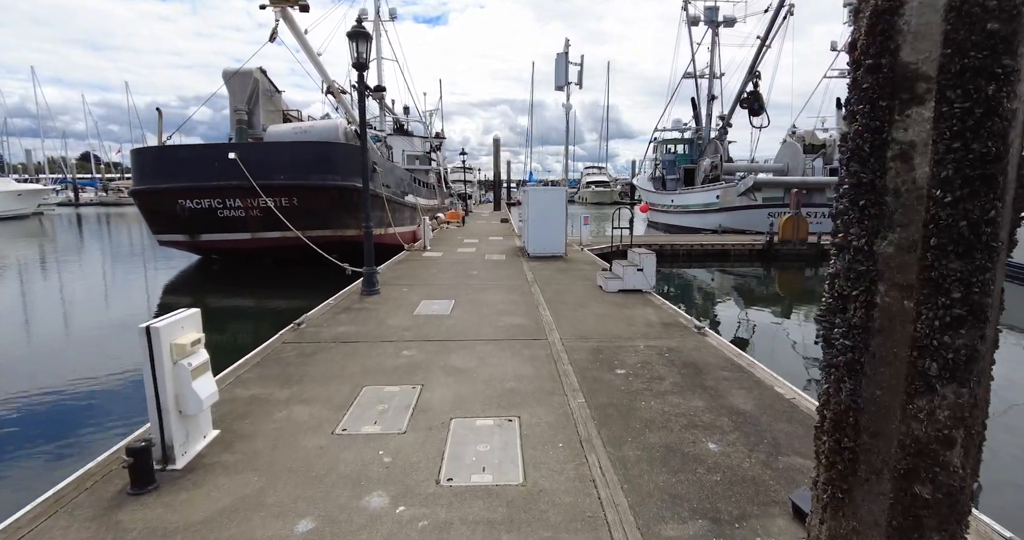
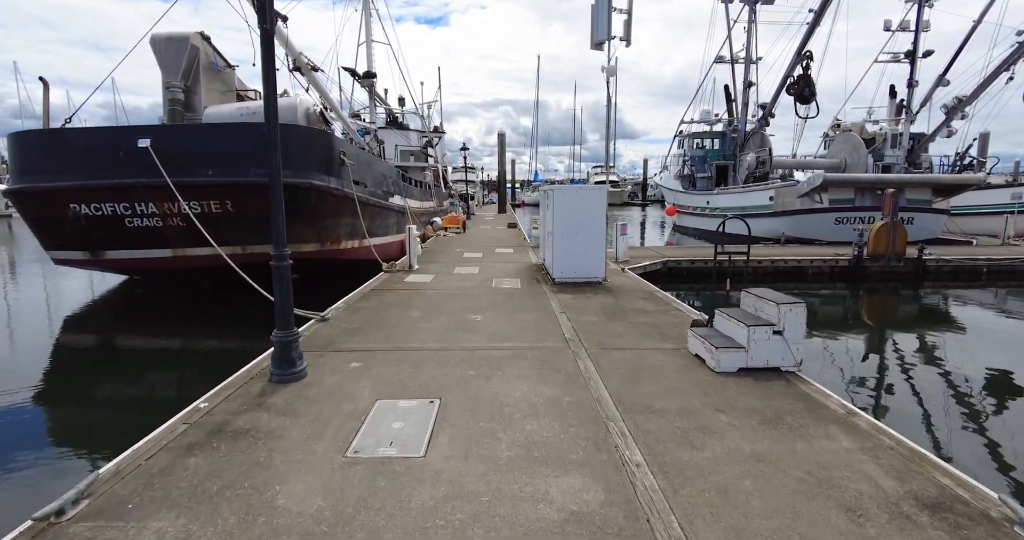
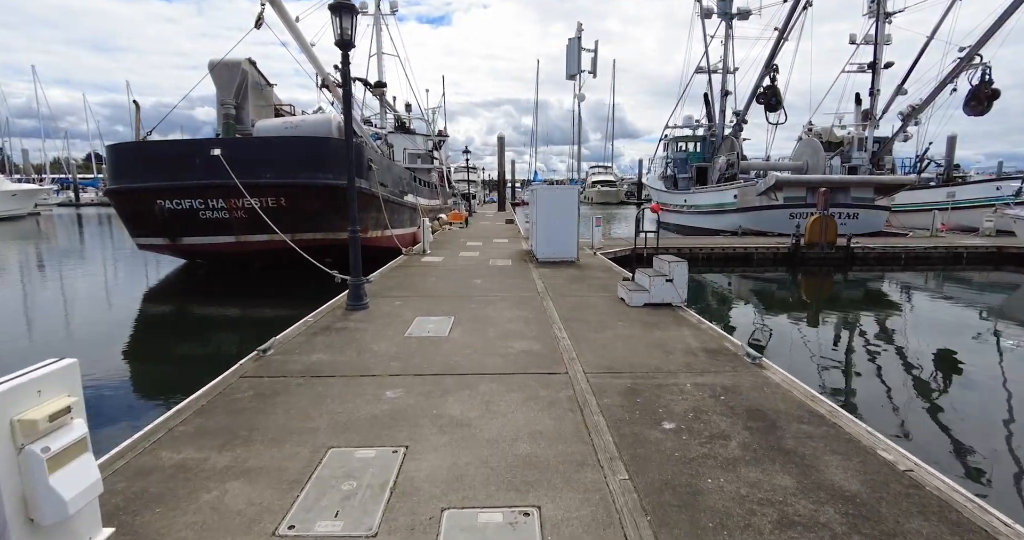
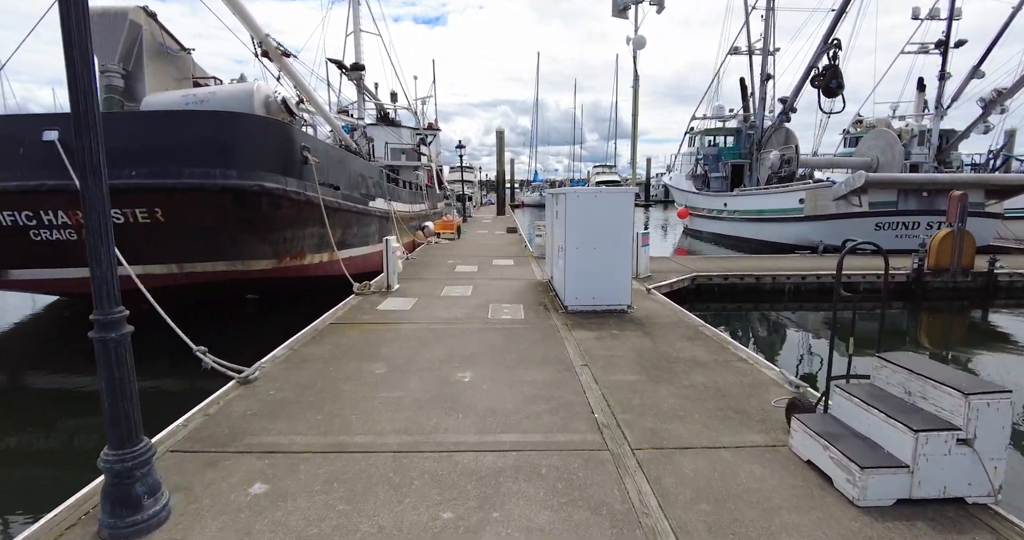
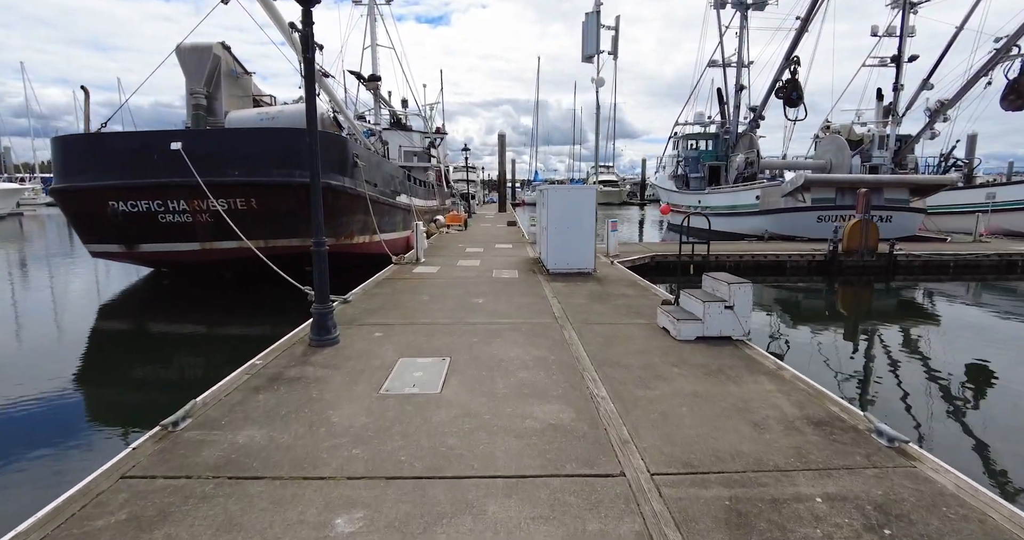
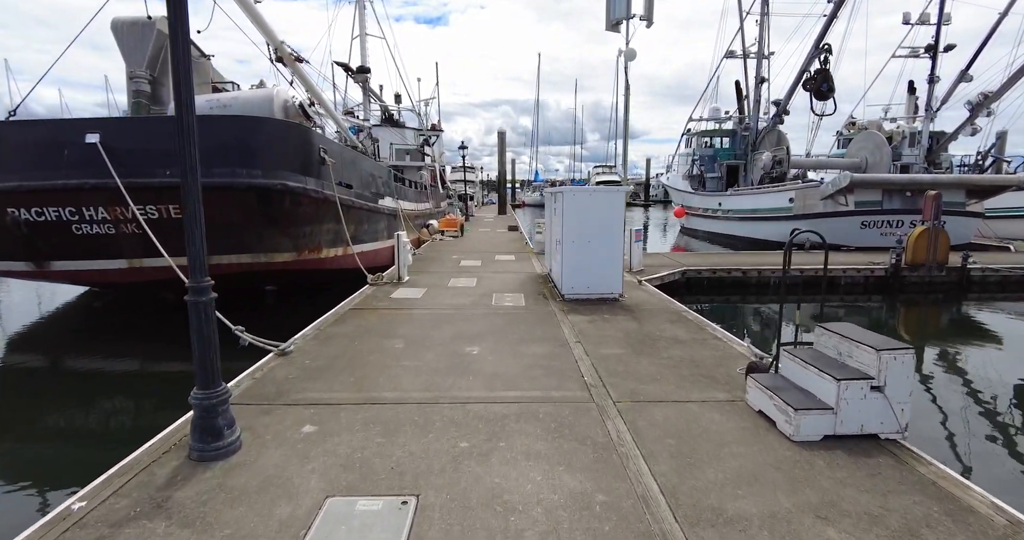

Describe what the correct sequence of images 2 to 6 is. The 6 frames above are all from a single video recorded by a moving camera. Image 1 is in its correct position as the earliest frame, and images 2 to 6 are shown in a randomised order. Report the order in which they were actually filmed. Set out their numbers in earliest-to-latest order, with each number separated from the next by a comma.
3, 5, 2, 6, 4
